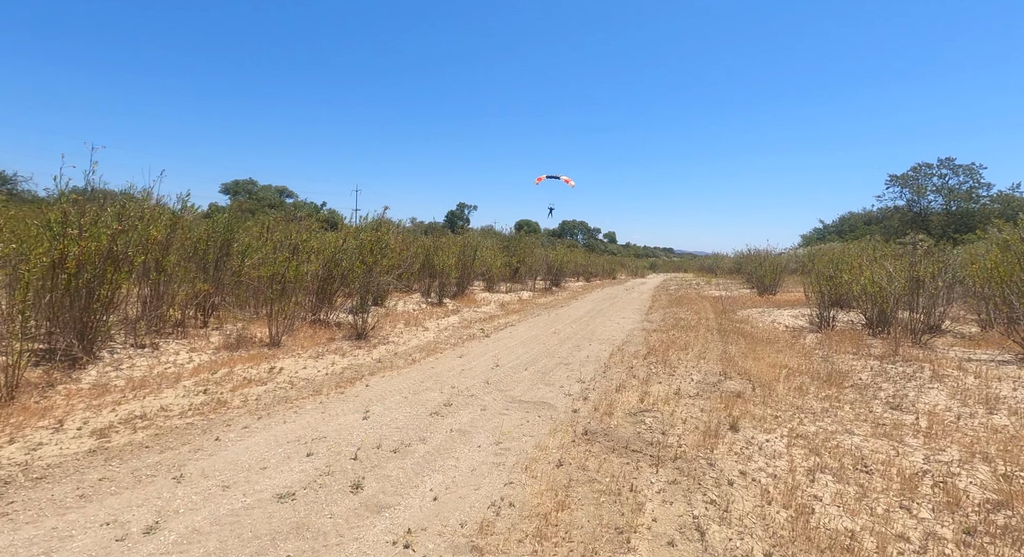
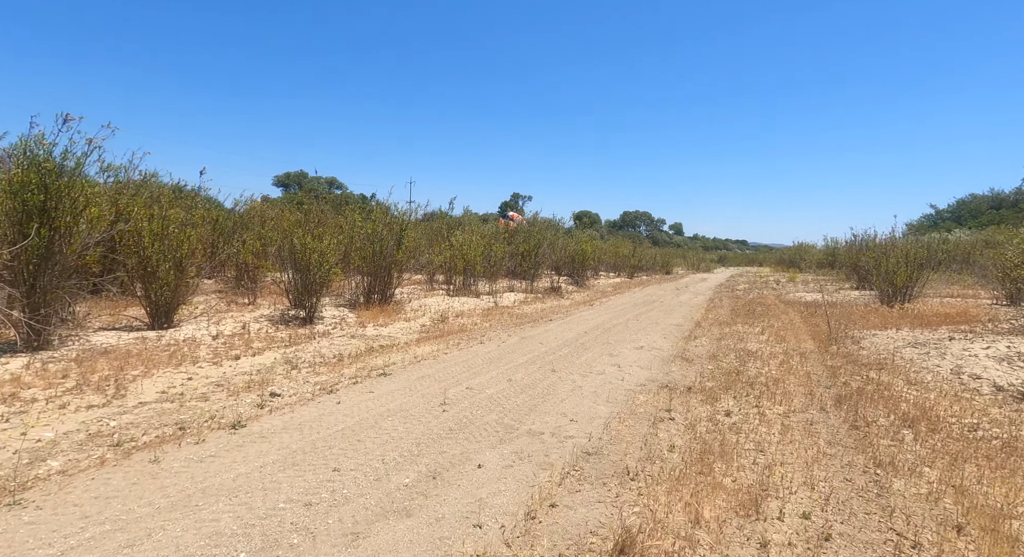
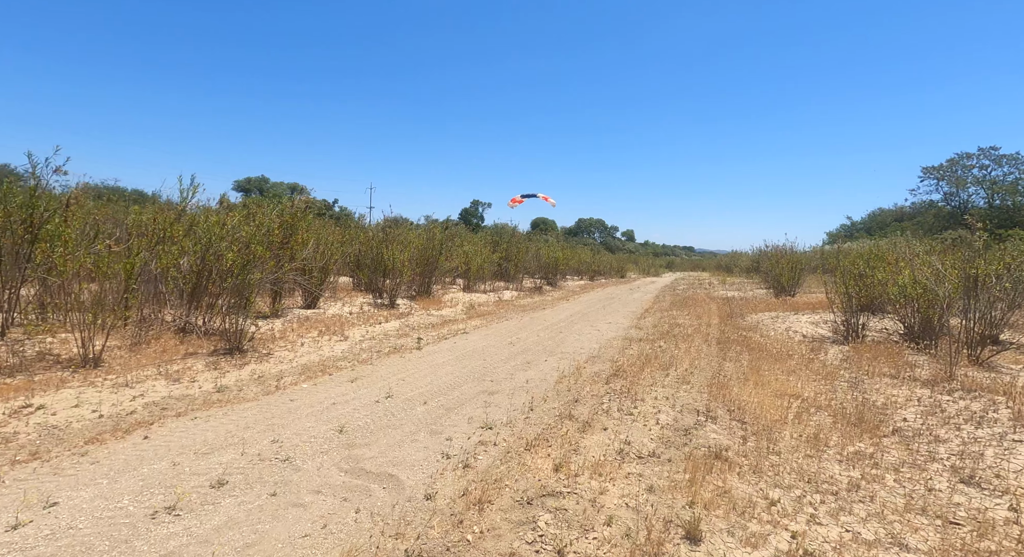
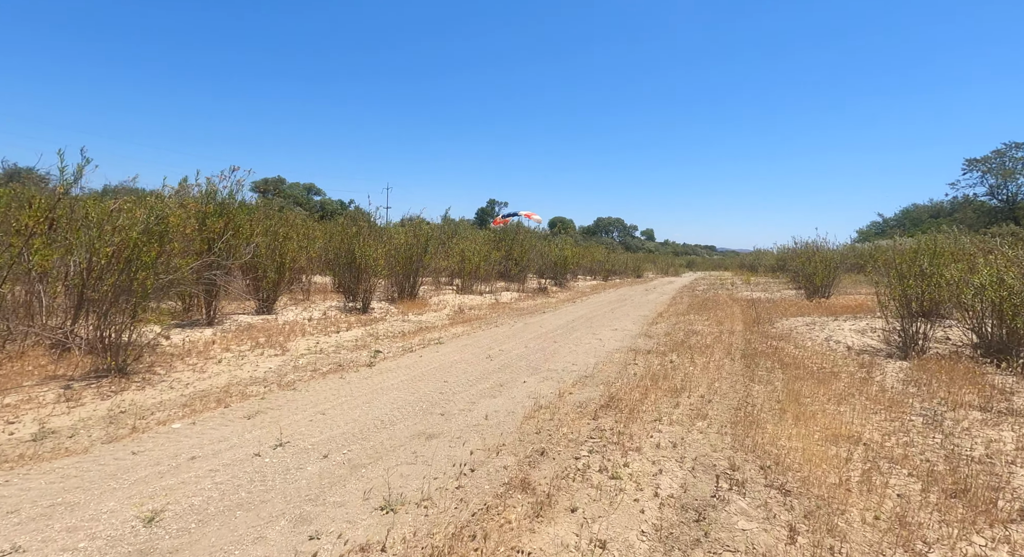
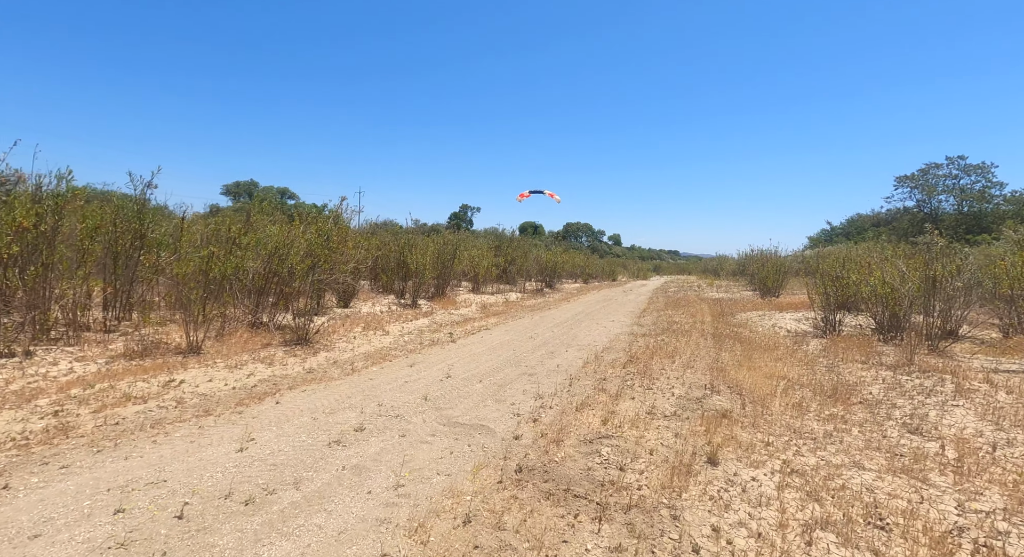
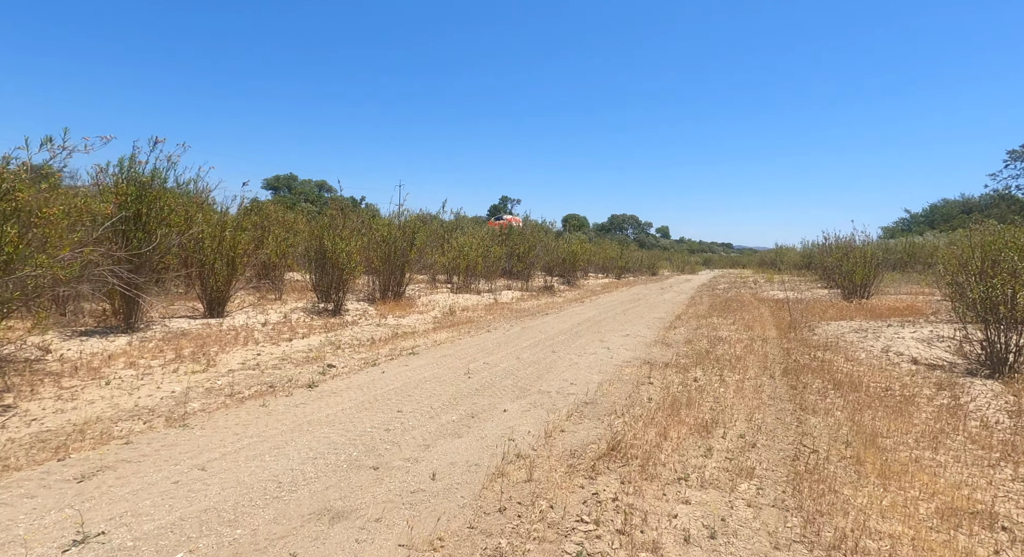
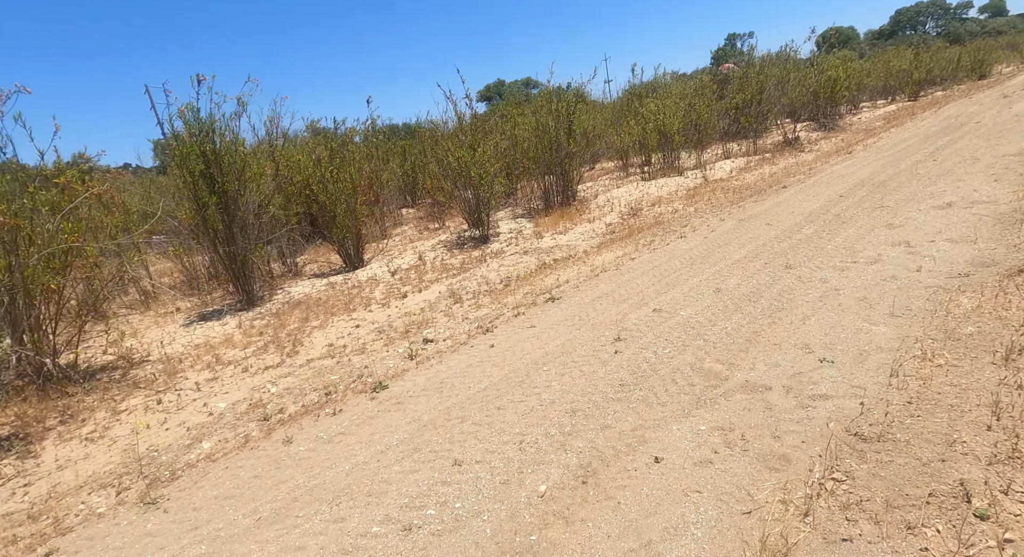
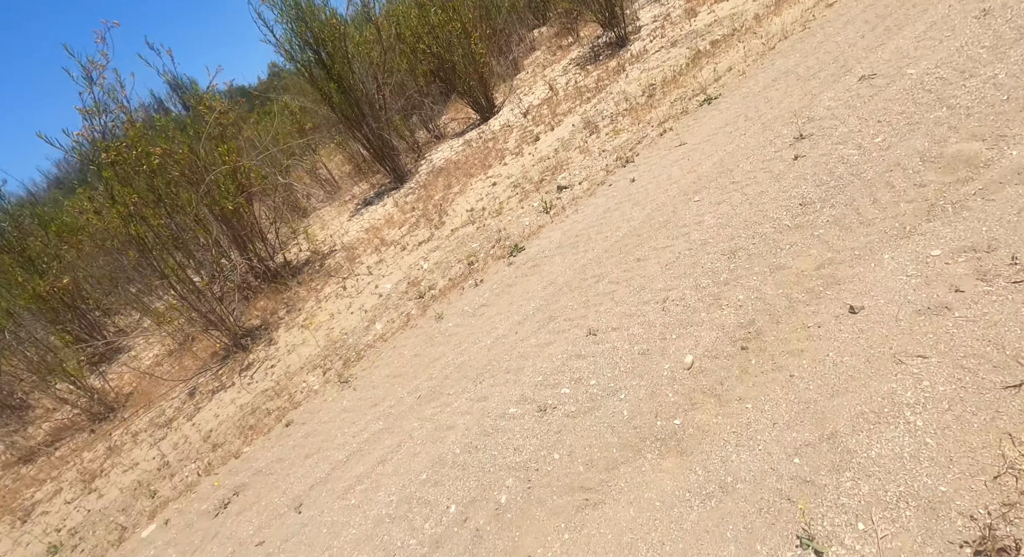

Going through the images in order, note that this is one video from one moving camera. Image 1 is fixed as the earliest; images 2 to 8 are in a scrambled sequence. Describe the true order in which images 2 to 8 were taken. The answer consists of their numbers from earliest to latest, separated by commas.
5, 3, 4, 6, 2, 7, 8
